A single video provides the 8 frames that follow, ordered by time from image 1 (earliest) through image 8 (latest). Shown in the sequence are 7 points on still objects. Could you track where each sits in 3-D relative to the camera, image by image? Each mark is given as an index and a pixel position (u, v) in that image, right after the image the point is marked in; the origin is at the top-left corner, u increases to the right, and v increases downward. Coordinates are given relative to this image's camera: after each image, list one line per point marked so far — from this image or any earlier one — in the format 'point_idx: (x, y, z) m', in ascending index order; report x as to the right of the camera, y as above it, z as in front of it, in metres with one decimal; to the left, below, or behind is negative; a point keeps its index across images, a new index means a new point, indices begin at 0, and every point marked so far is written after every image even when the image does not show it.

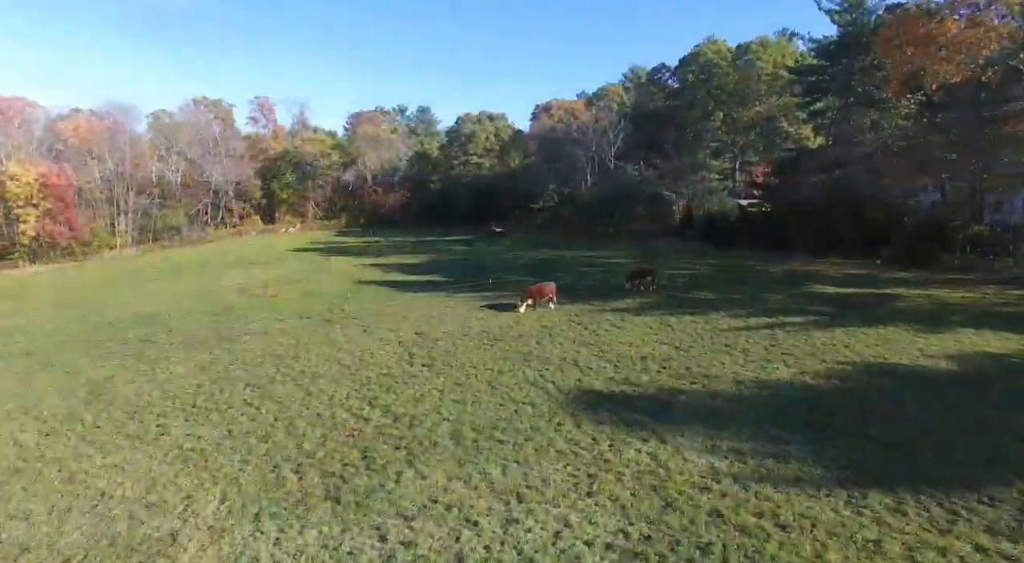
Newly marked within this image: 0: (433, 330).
0: (-1.8, -1.2, +14.4) m
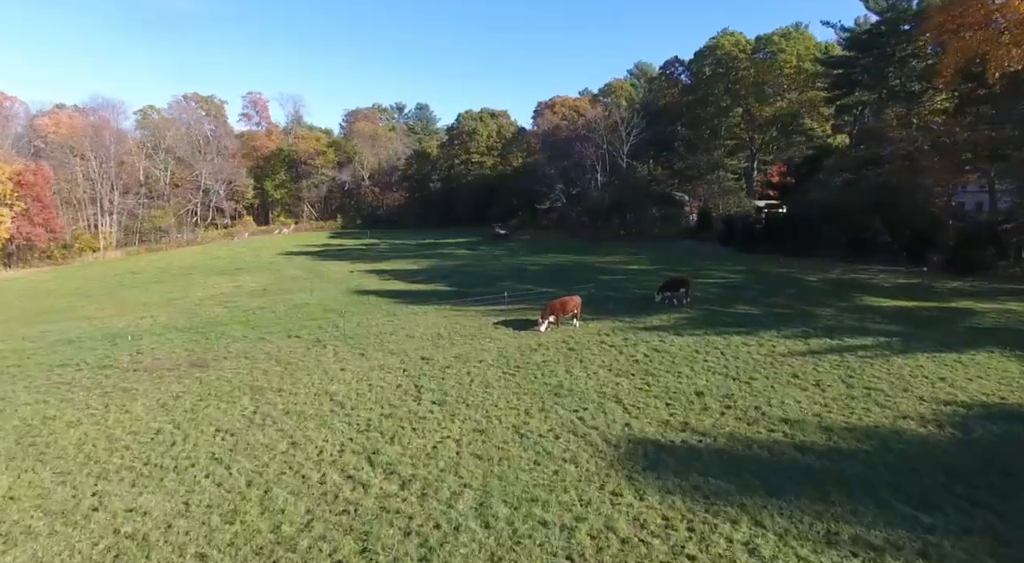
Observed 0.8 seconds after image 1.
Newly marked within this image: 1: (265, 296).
0: (-1.3, -1.5, +12.4) m
1: (-7.7, -0.5, +19.9) m
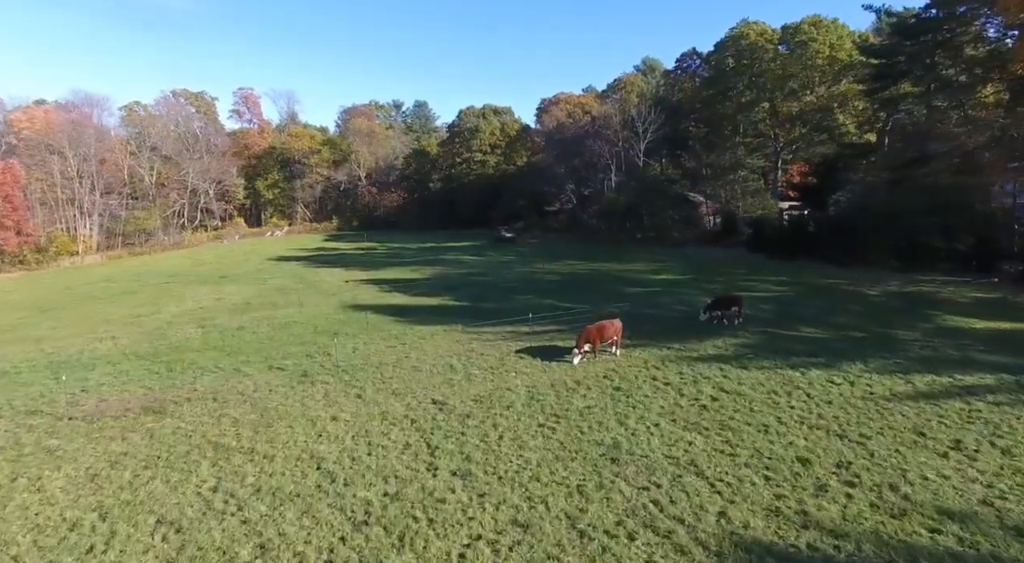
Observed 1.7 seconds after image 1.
0: (-0.8, -1.8, +9.9) m
1: (-7.2, -0.9, +17.4) m
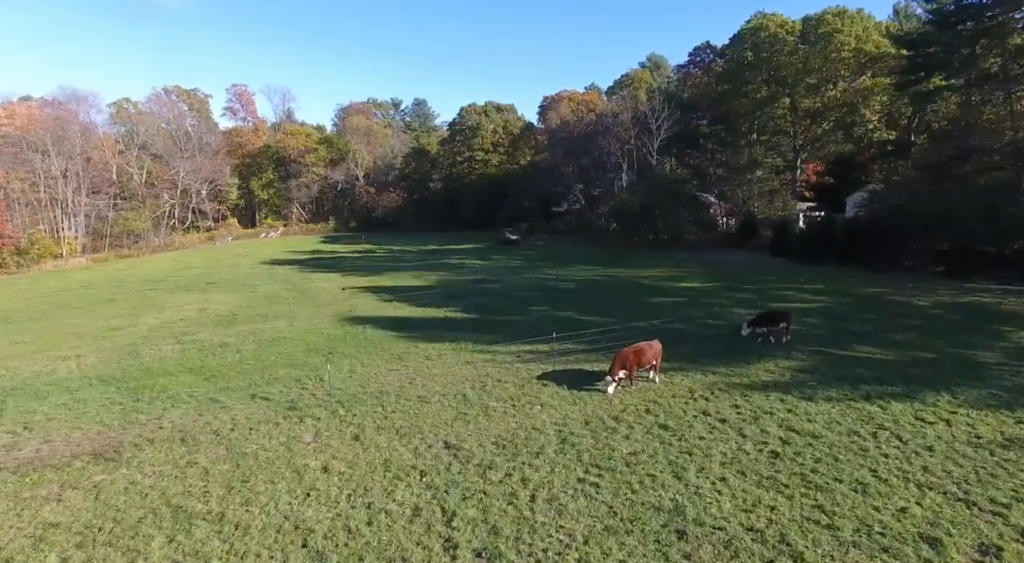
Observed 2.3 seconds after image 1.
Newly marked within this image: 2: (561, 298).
0: (-0.5, -2.1, +8.3) m
1: (-6.9, -1.1, +15.7) m
2: (+1.4, -0.5, +17.7) m
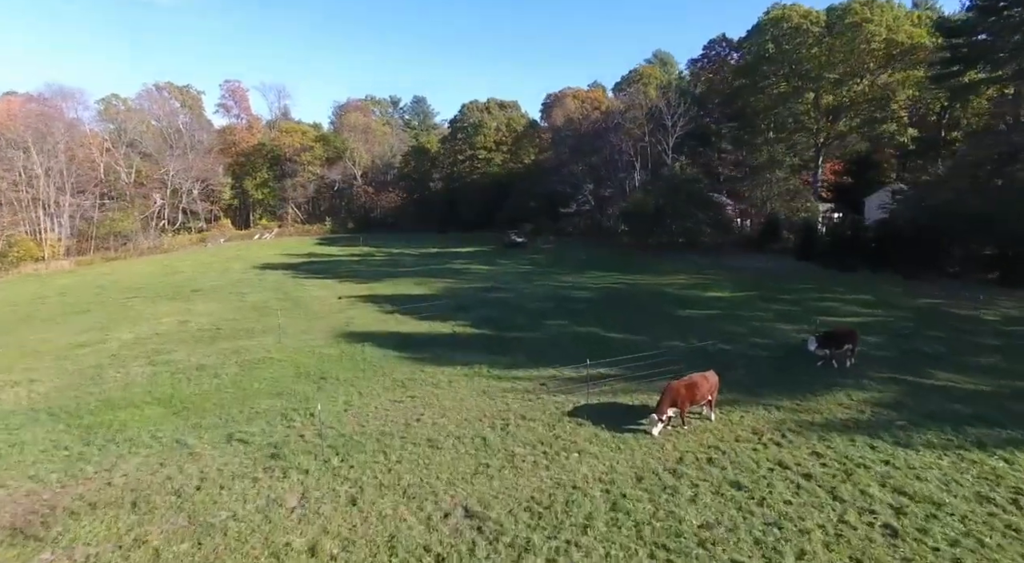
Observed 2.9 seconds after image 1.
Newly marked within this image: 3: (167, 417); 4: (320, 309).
0: (-0.1, -2.3, +6.5) m
1: (-6.5, -1.4, +14.0) m
2: (+1.7, -0.7, +16.0) m
3: (-5.1, -2.0, +9.4) m
4: (-5.3, -0.8, +17.4) m
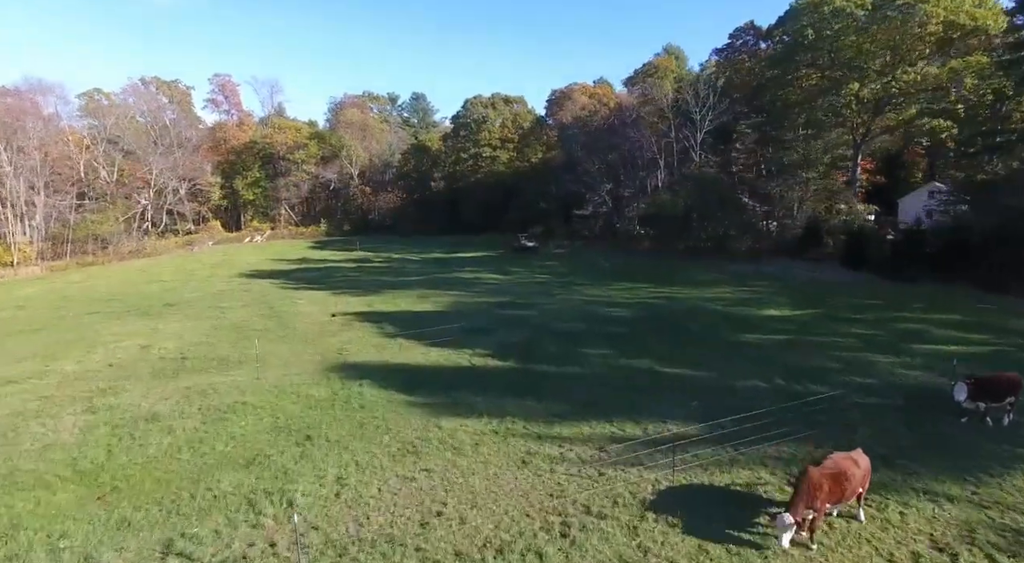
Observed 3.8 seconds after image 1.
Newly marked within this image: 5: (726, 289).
0: (+0.6, -2.7, +3.9) m
1: (-6.0, -1.7, +11.3) m
2: (+2.3, -1.1, +13.3) m
3: (-4.5, -2.4, +6.7) m
4: (-4.7, -1.1, +14.7) m
5: (+6.3, -0.2, +18.8) m
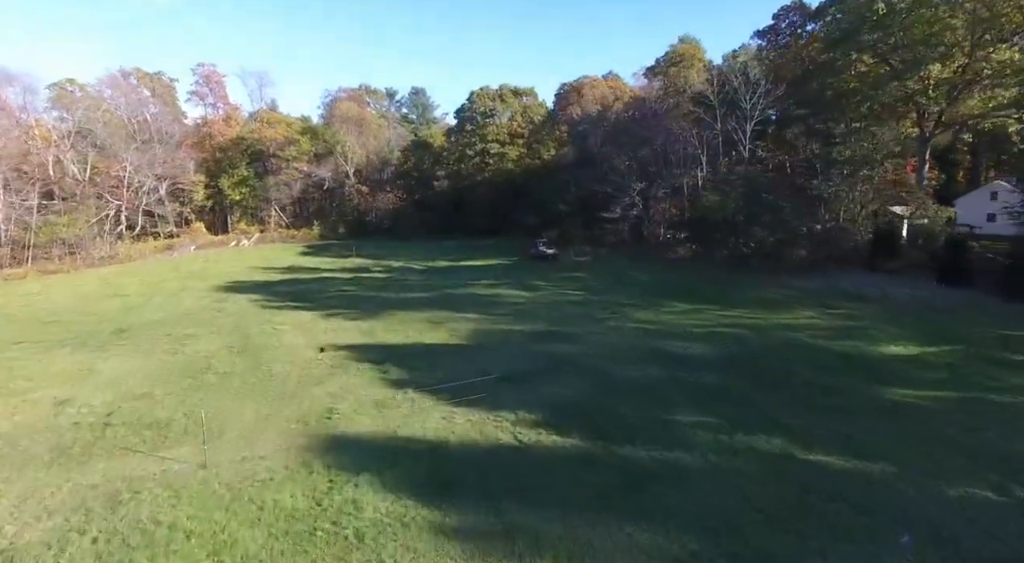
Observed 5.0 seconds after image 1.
0: (+1.4, -3.2, +0.2) m
1: (-5.1, -2.2, +7.5) m
2: (+3.1, -1.6, +9.7) m
3: (-3.6, -2.9, +3.0) m
4: (-3.9, -1.6, +11.0) m
5: (+7.1, -0.7, +15.2) m
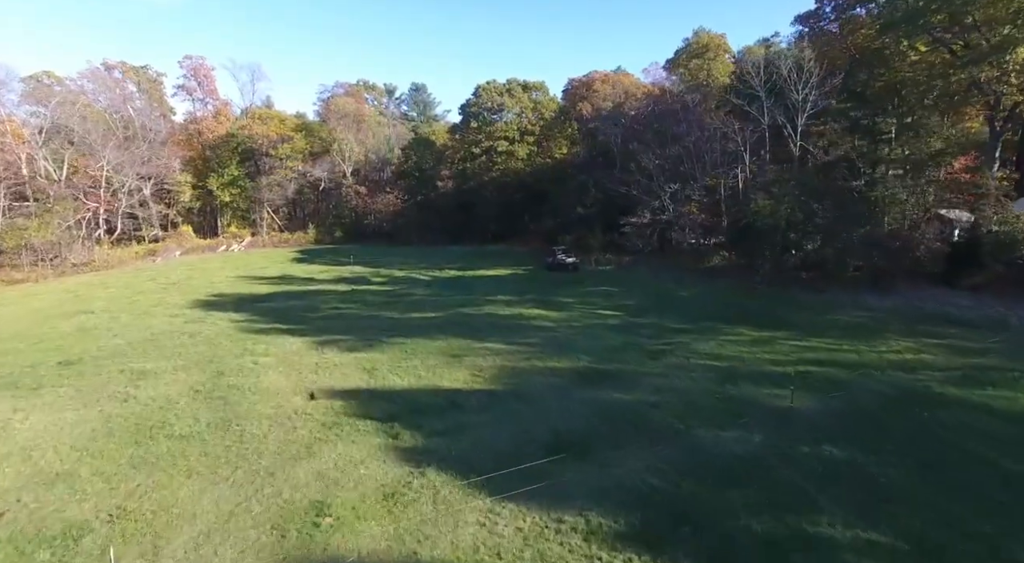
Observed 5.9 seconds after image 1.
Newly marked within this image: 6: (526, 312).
0: (+2.1, -3.7, -2.6) m
1: (-4.4, -2.7, +4.7) m
2: (+3.8, -2.1, +6.9) m
3: (-2.9, -3.3, +0.2) m
4: (-3.2, -2.1, +8.2) m
5: (+7.8, -1.2, +12.4) m
6: (+0.3, -0.7, +16.6) m
